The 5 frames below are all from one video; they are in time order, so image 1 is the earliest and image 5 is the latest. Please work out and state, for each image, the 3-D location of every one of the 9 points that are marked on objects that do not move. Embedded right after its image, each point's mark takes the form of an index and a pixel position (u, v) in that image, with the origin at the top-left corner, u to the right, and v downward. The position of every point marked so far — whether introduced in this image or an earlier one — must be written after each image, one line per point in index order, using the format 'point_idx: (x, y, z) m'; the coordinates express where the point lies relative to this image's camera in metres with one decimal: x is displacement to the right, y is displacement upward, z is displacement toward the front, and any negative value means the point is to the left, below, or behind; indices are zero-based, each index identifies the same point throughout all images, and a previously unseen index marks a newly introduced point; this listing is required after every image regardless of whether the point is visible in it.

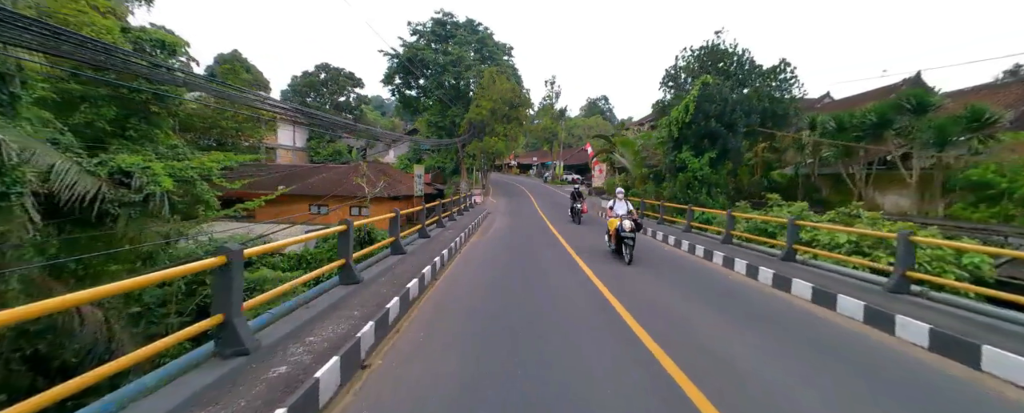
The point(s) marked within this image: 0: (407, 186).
0: (-5.3, +1.0, +17.8) m
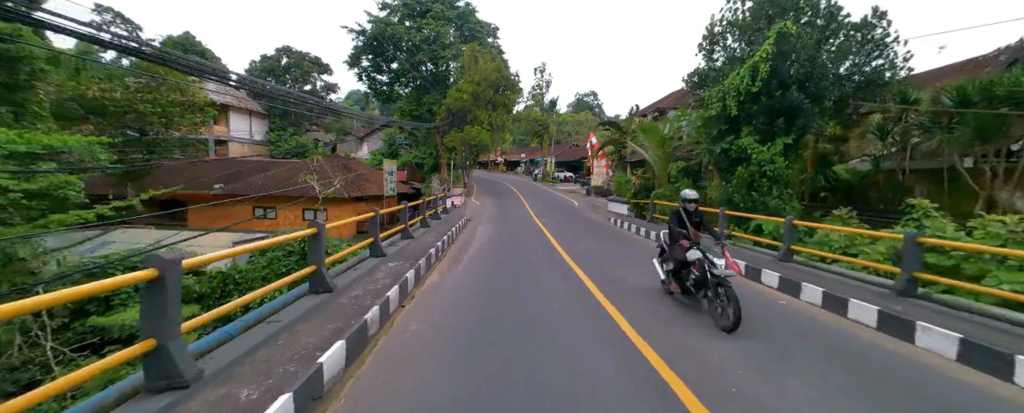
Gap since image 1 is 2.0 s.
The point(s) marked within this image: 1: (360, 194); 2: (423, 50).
0: (-5.9, +0.9, +15.2) m
1: (-5.7, +0.4, +13.2) m
2: (-5.0, +8.8, +20.0) m
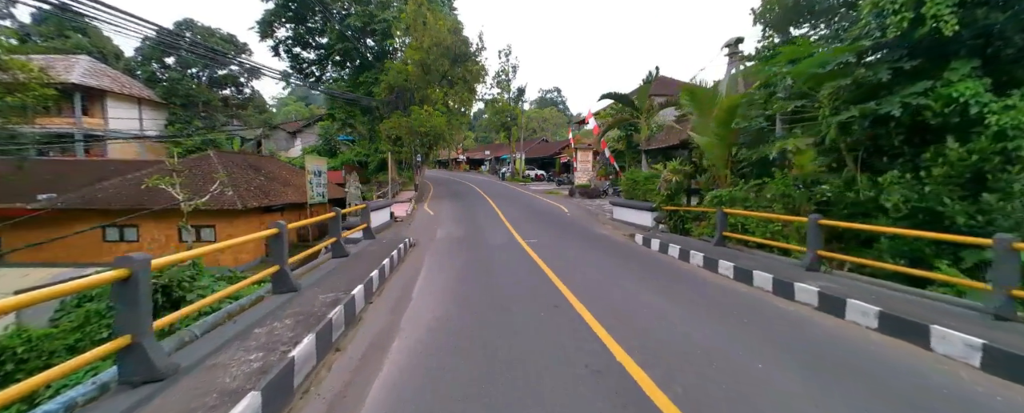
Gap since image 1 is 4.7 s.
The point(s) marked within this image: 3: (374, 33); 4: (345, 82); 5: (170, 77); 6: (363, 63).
0: (-7.0, +0.6, +11.5) m
1: (-6.6, +0.1, +9.6) m
2: (-6.8, +8.4, +16.4) m
3: (-6.1, +7.8, +16.5) m
4: (-8.0, +5.9, +17.4) m
5: (-18.0, +6.8, +18.8) m
6: (-7.1, +6.8, +17.3) m
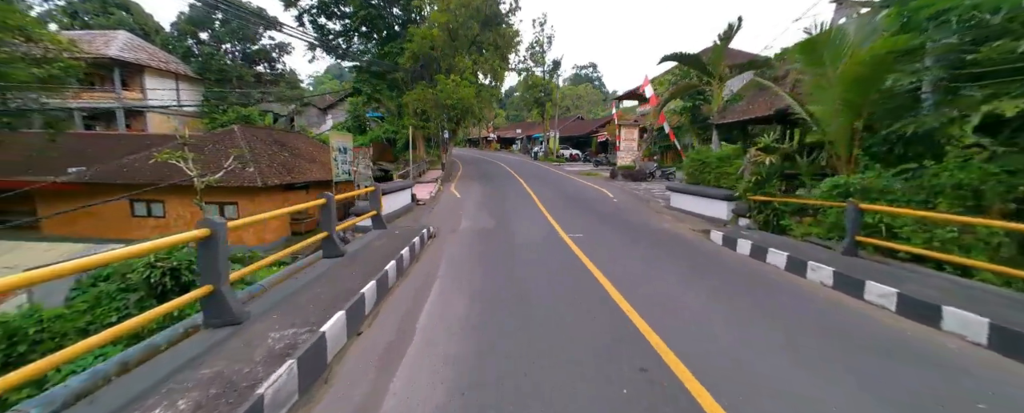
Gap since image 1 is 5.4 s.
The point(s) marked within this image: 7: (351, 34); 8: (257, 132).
0: (-5.9, +1.3, +11.1) m
1: (-5.7, +0.7, +9.1) m
2: (-5.1, +9.4, +15.4) m
3: (-4.4, +8.8, +15.5) m
4: (-6.3, +7.0, +16.7) m
5: (-16.2, +8.2, +18.8) m
6: (-5.4, +7.8, +16.4) m
7: (-7.6, +8.3, +17.5) m
8: (-7.9, +2.3, +11.0) m
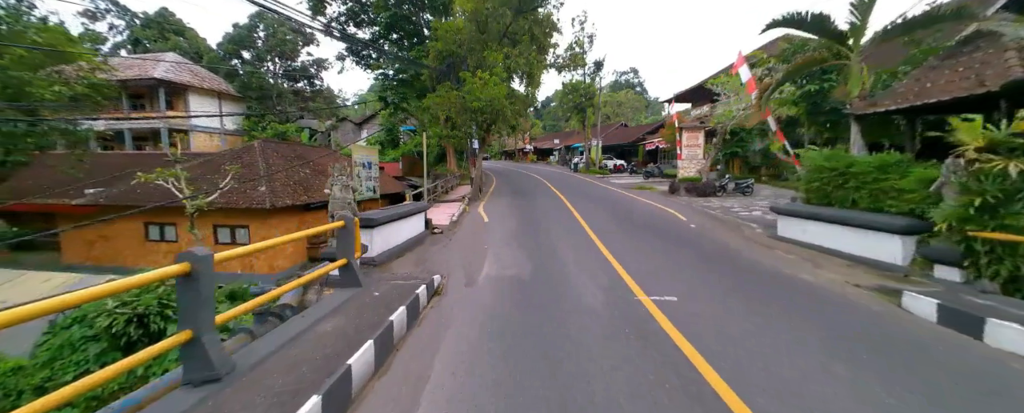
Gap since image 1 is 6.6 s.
0: (-4.8, +0.7, +10.2) m
1: (-4.8, +0.1, +8.3) m
2: (-3.7, +8.6, +14.8) m
3: (-2.9, +8.0, +14.8) m
4: (-4.6, +6.2, +16.1) m
5: (-14.3, +7.2, +19.3) m
6: (-3.8, +7.1, +15.8) m
7: (-5.9, +7.5, +17.1) m
8: (-6.8, +1.7, +10.4) m
